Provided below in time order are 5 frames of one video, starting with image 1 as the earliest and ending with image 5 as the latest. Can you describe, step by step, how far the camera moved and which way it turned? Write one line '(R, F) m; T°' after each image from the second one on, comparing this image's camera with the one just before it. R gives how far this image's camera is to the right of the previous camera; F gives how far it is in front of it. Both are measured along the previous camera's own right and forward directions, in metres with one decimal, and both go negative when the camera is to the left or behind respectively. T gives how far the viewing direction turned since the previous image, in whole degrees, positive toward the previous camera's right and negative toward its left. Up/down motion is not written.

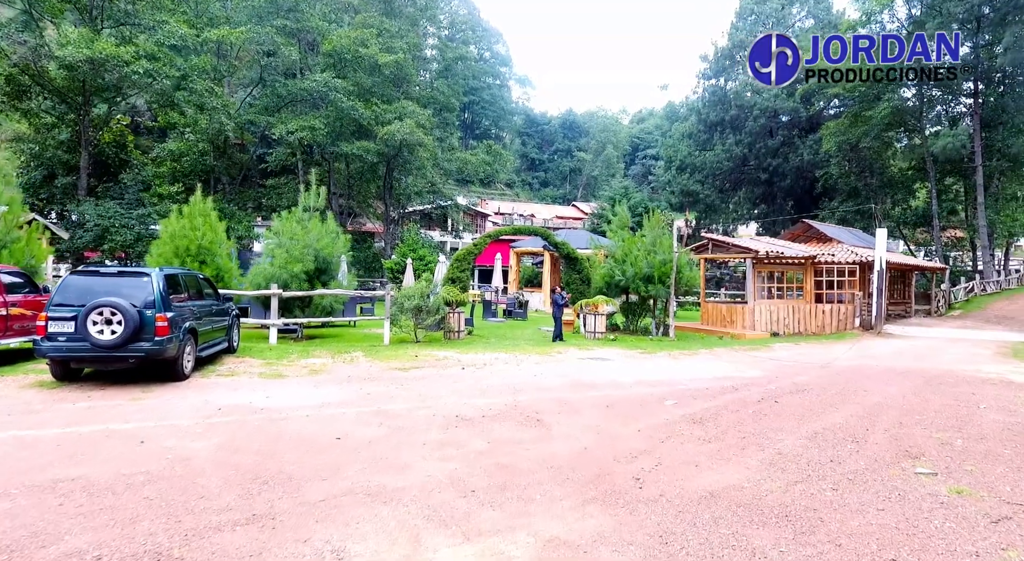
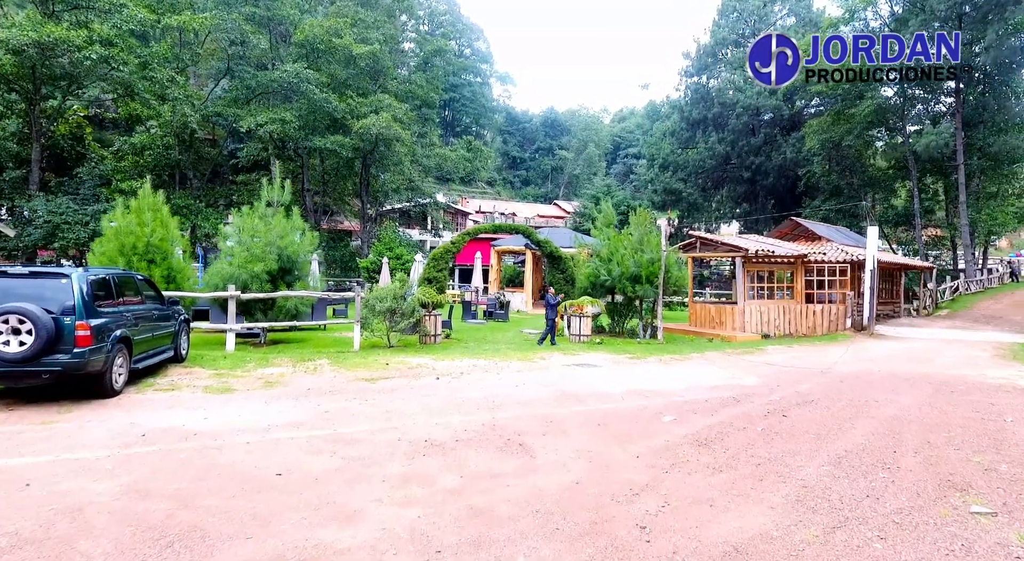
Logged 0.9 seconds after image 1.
(0.0, +0.8) m; +2°
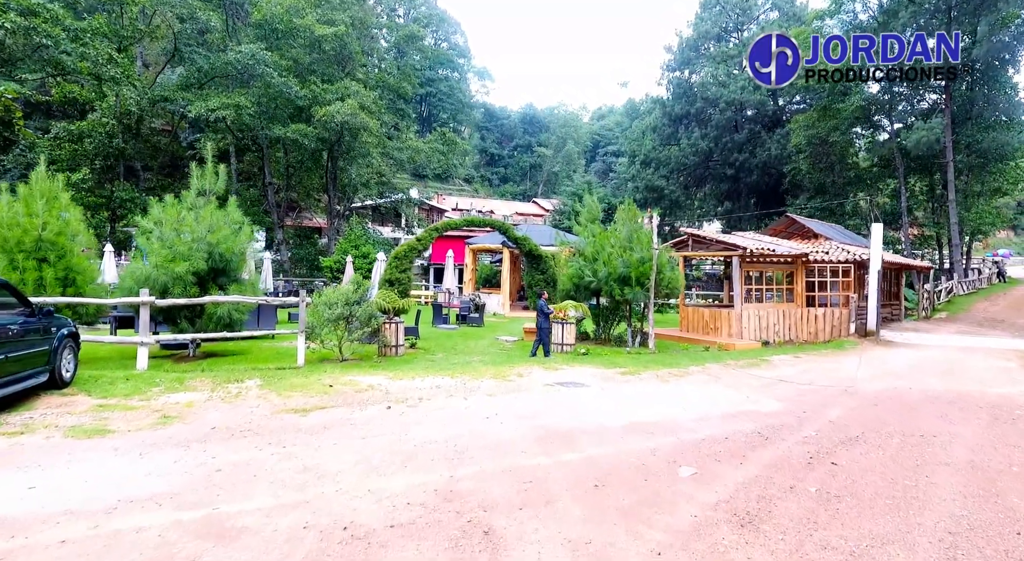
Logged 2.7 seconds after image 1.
(+0.1, +1.7) m; +2°
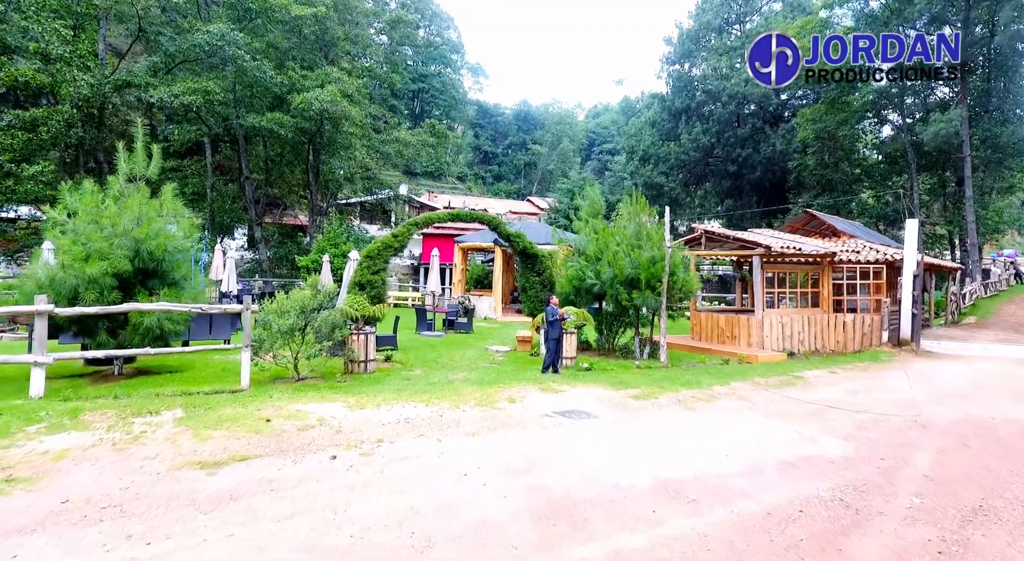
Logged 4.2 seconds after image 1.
(+0.1, +1.8) m; +1°
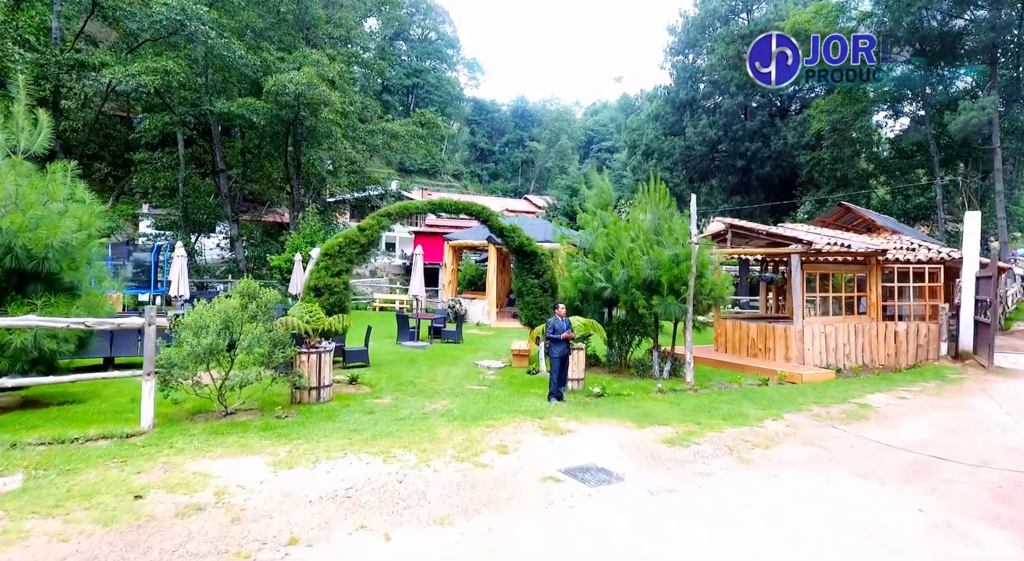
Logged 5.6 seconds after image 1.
(+0.1, +2.1) m; 0°
